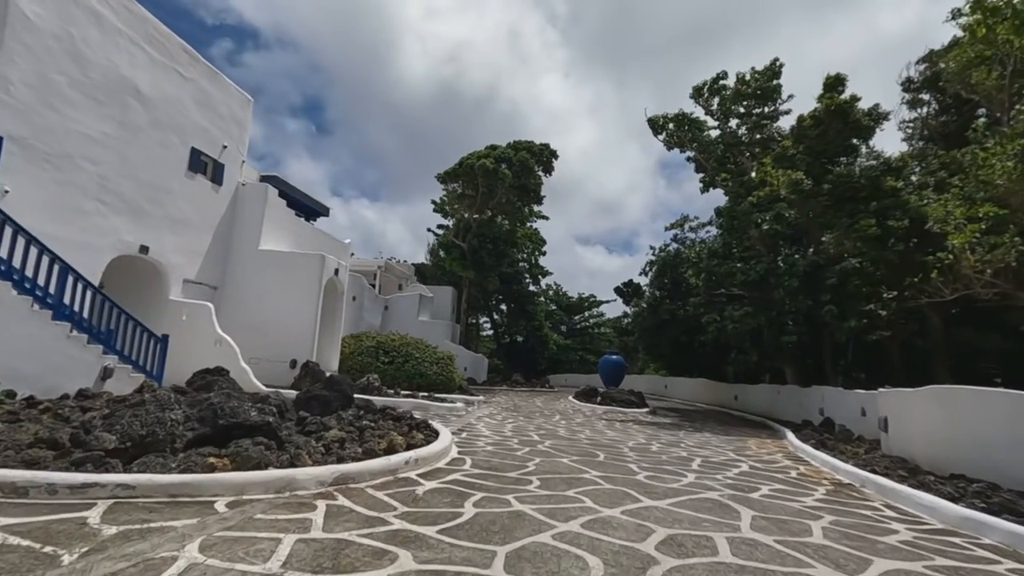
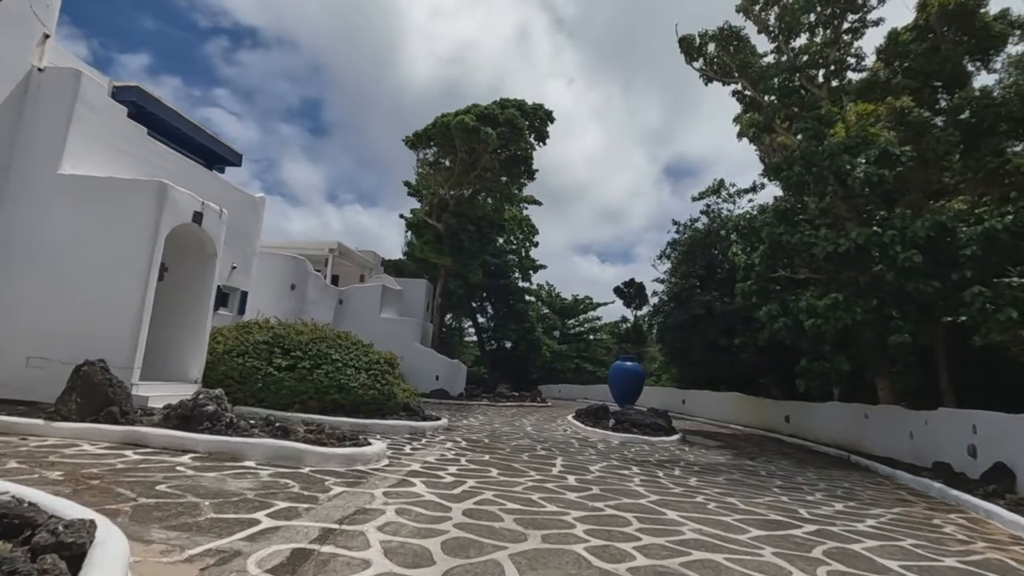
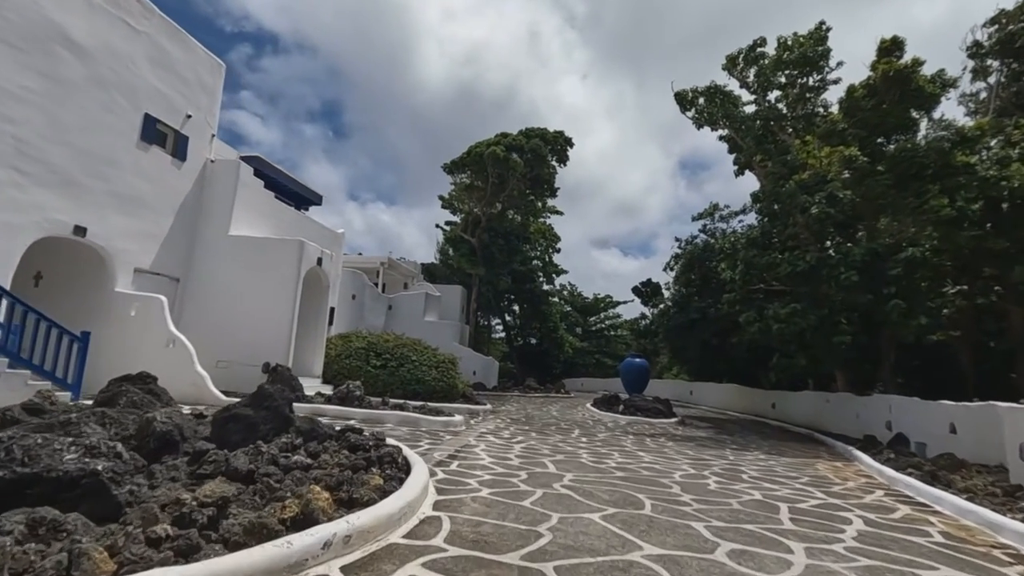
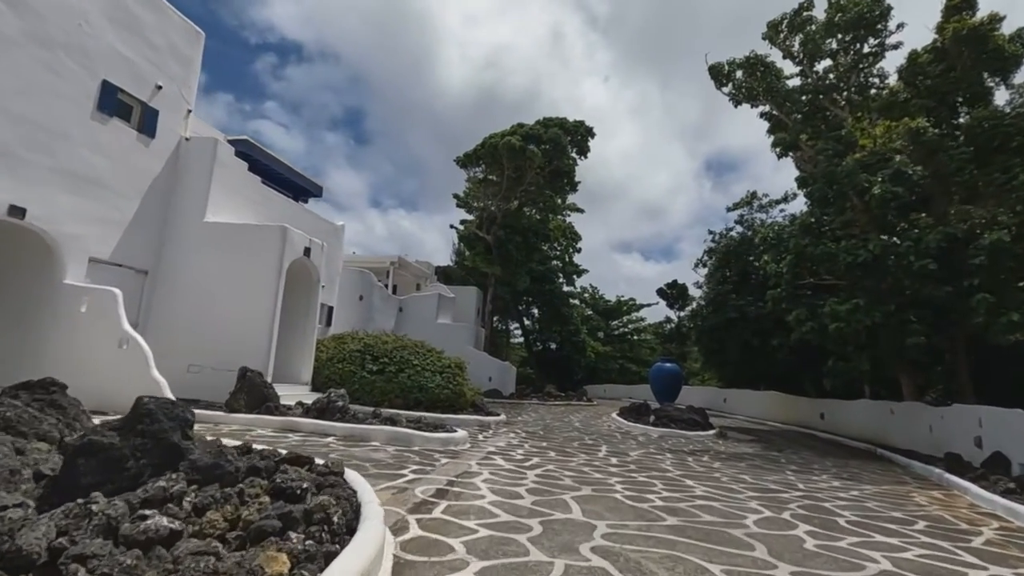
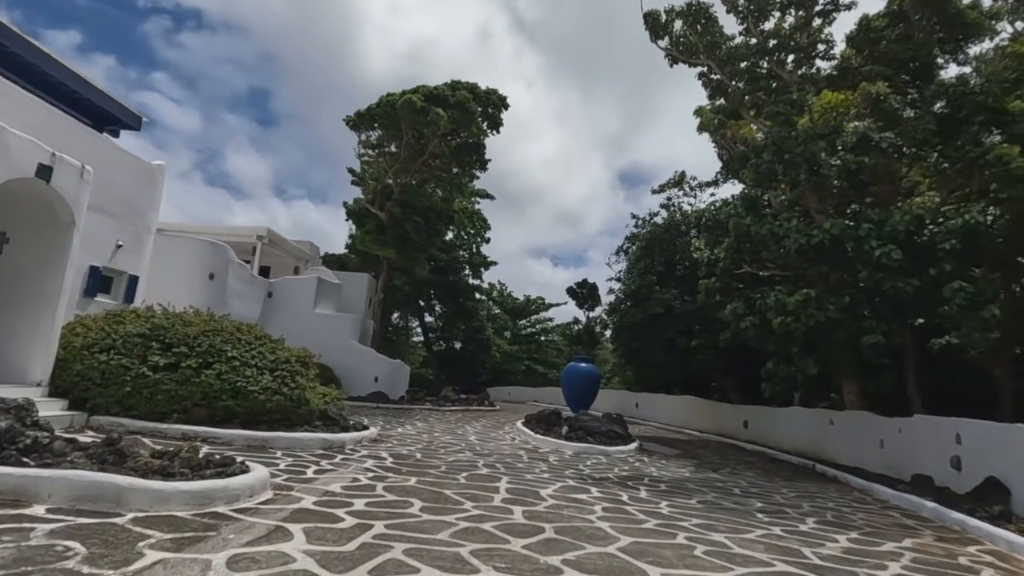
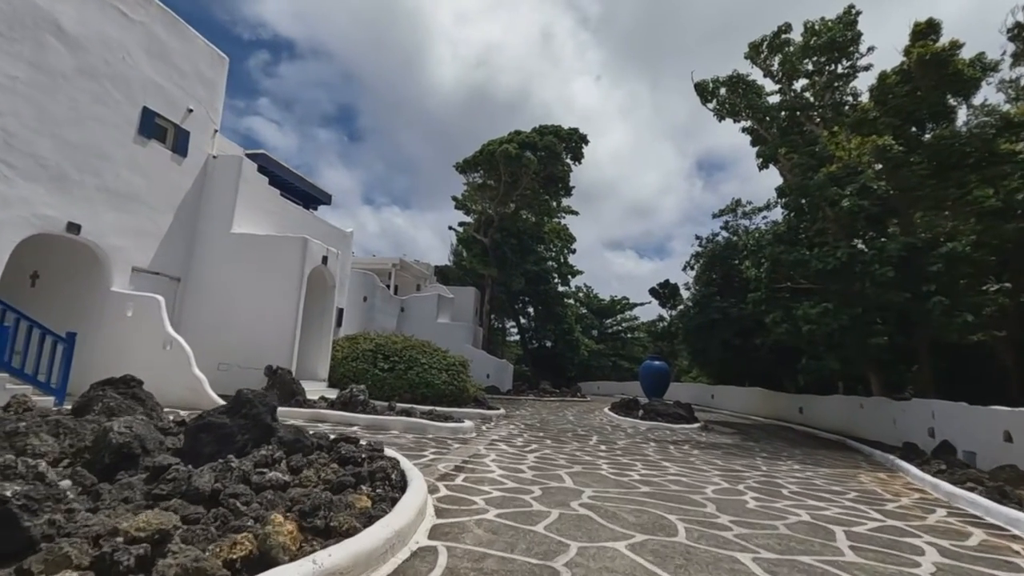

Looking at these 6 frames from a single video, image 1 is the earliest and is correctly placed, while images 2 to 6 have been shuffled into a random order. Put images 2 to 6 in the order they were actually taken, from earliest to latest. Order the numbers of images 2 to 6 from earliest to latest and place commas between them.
3, 6, 4, 2, 5
